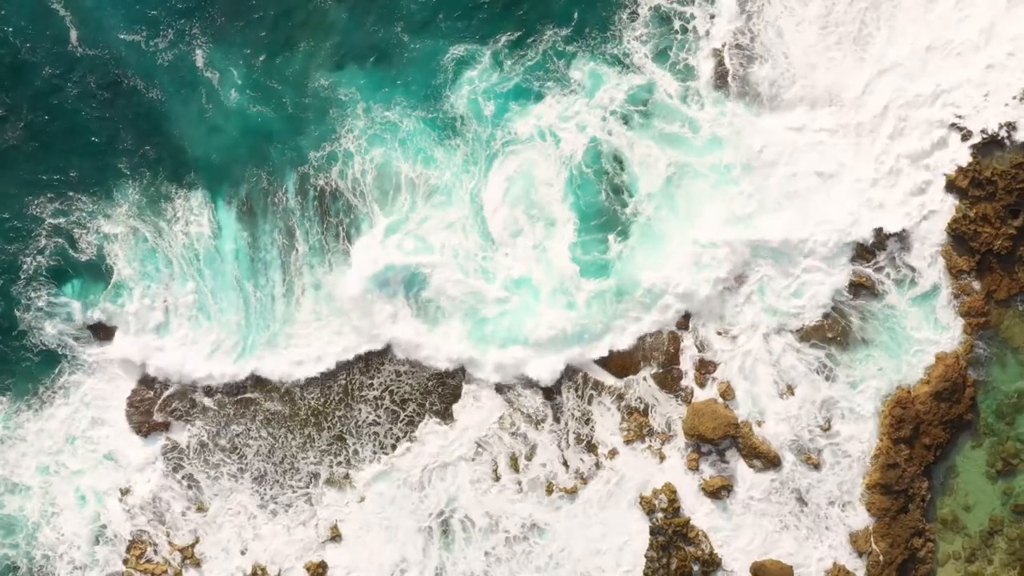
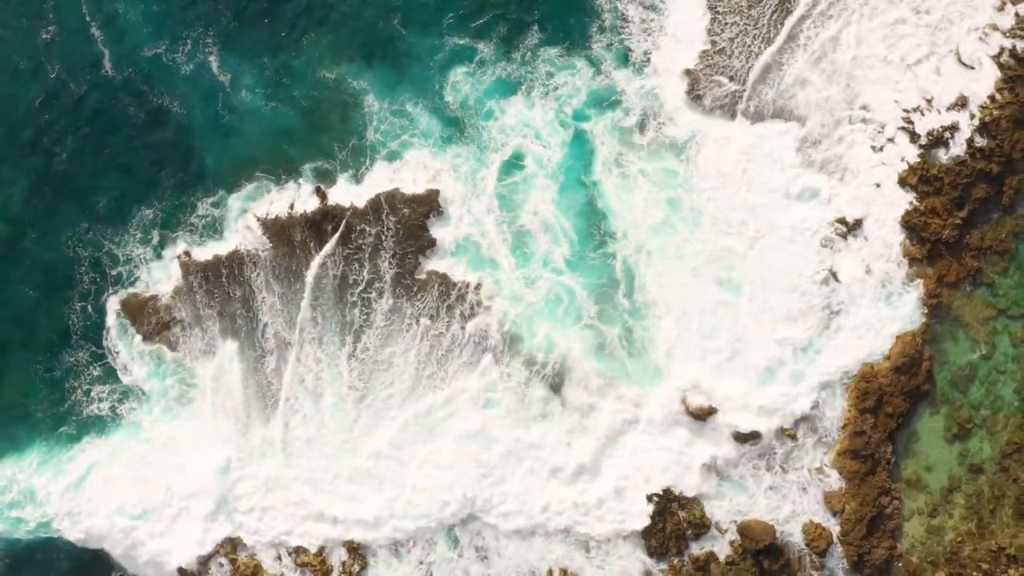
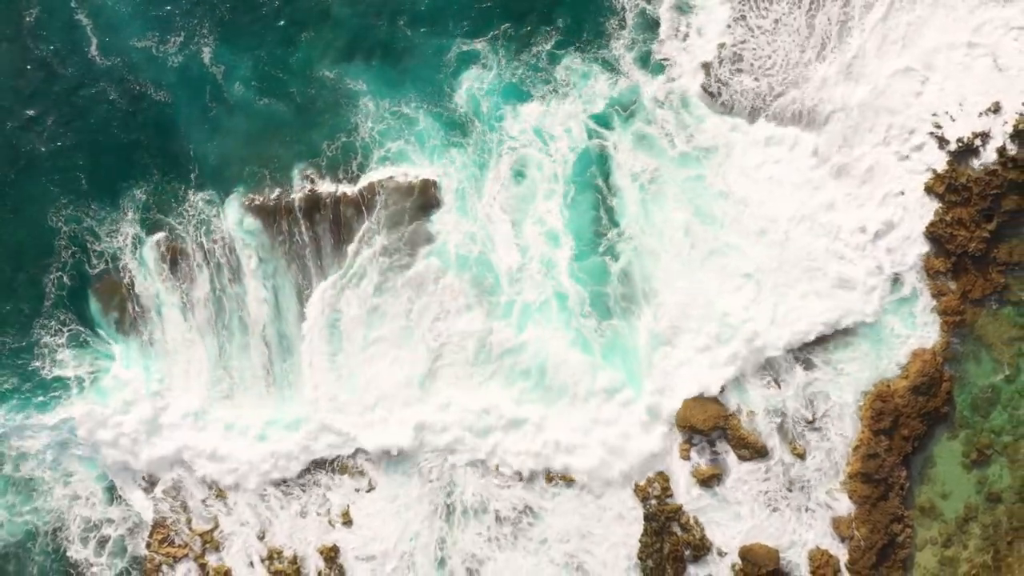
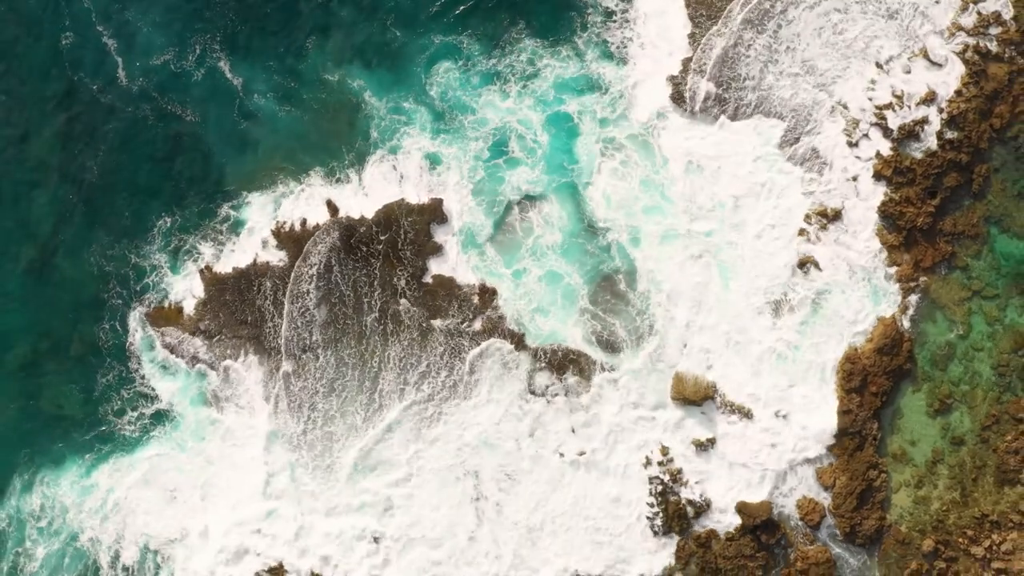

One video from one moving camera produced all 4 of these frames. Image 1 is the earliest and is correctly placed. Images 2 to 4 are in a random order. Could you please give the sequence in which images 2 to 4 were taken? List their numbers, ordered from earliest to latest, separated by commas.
3, 2, 4
